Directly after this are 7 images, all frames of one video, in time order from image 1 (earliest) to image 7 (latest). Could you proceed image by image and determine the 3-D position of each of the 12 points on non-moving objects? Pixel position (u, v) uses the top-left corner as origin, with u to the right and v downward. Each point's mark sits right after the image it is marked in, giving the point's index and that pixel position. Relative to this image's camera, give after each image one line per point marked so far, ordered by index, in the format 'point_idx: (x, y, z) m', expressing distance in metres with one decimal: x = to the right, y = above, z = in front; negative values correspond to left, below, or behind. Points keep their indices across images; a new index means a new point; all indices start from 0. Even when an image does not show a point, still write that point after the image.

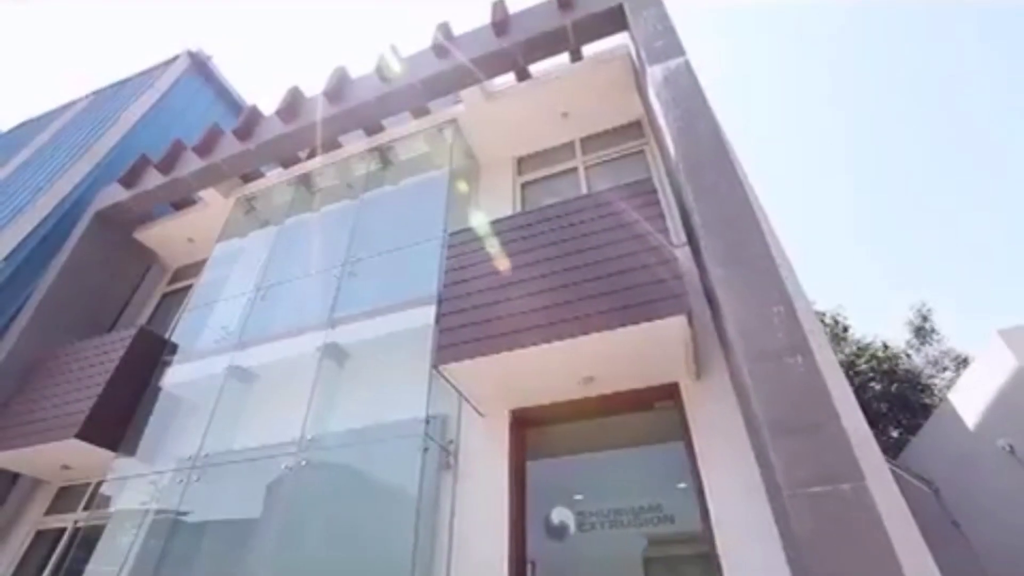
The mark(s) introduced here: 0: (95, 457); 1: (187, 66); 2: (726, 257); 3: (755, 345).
0: (-3.5, -1.4, +4.6) m
1: (-4.6, +3.1, +7.7) m
2: (+1.2, +0.2, +3.1) m
3: (+1.2, -0.3, +2.7) m
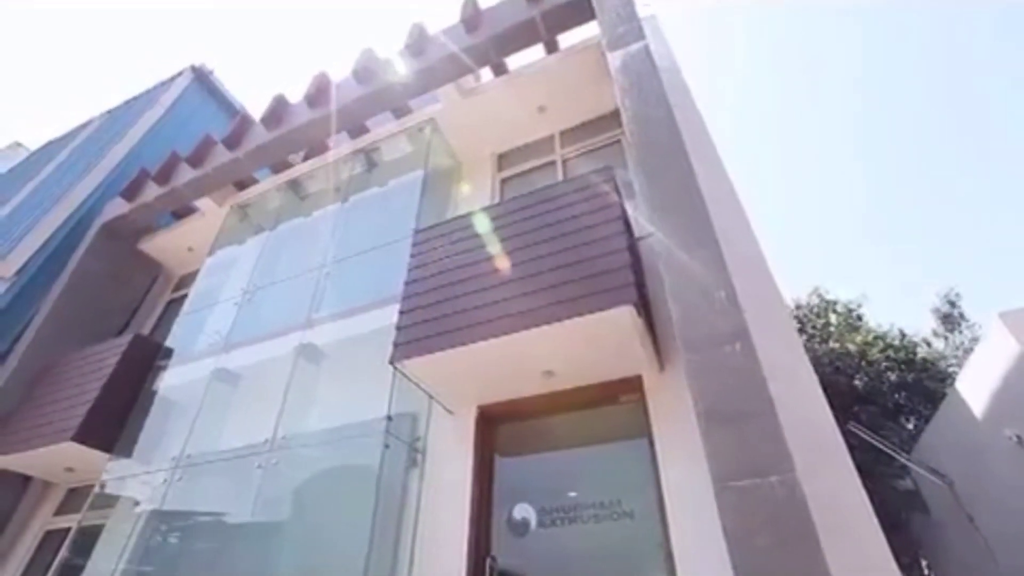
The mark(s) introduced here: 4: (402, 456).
0: (-3.7, -1.5, +4.8) m
1: (-4.7, +3.0, +7.9) m
2: (+0.9, +0.2, +3.0) m
3: (+0.9, -0.2, +2.6) m
4: (-0.8, -1.2, +3.8) m
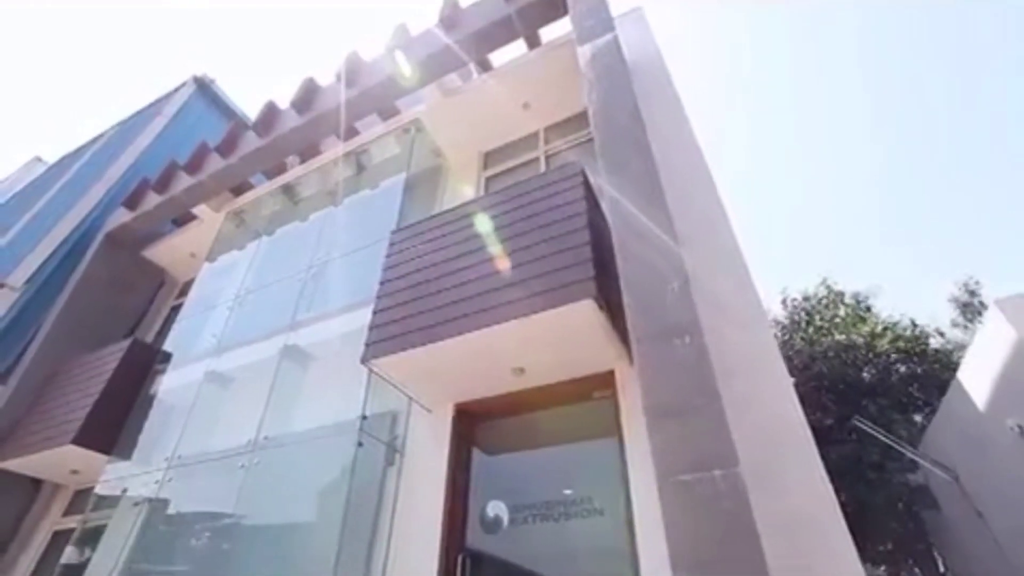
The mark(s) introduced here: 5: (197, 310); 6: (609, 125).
0: (-3.8, -1.6, +5.0) m
1: (-4.8, +2.9, +8.1) m
2: (+0.6, +0.3, +2.9) m
3: (+0.6, -0.2, +2.6) m
4: (-0.9, -1.2, +3.8) m
5: (-3.2, -0.2, +5.6) m
6: (+0.6, +1.0, +3.5) m
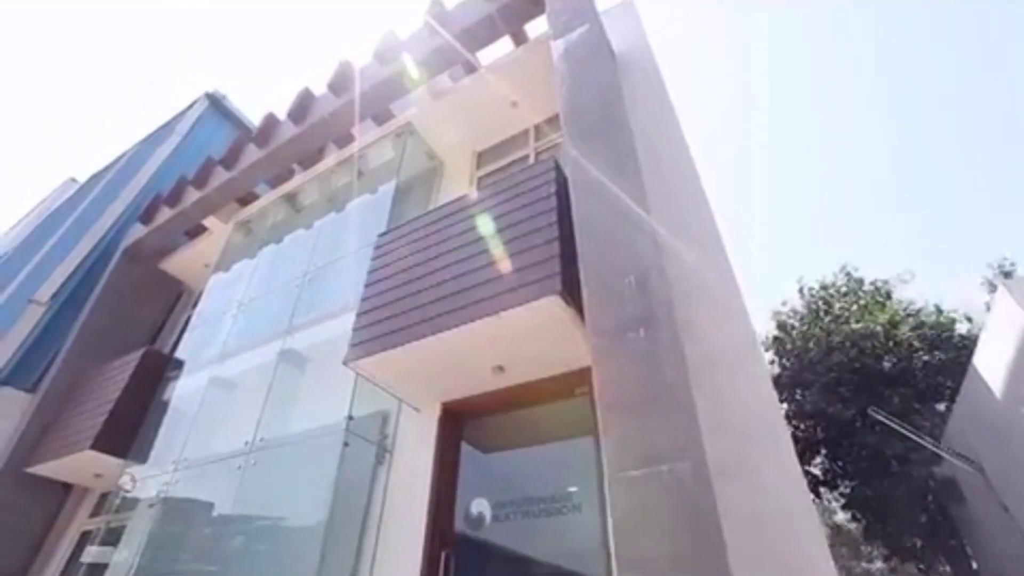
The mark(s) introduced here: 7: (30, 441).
0: (-3.8, -1.7, +5.2) m
1: (-4.7, +2.8, +8.4) m
2: (+0.4, +0.3, +2.9) m
3: (+0.4, -0.2, +2.6) m
4: (-1.0, -1.2, +3.9) m
5: (-3.3, -0.3, +5.8) m
6: (+0.4, +1.1, +3.5) m
7: (-4.9, -1.5, +5.5) m
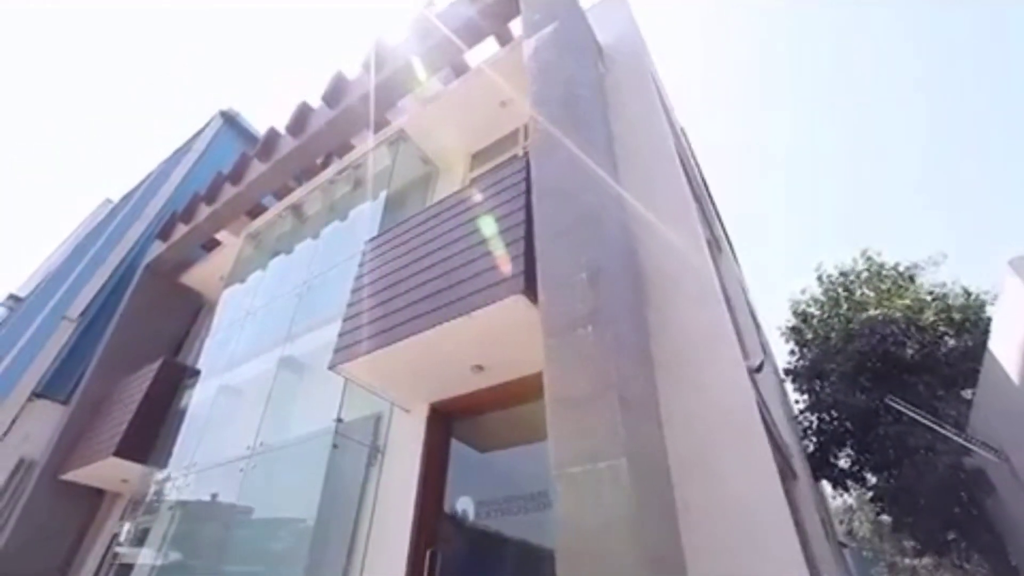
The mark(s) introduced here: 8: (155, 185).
0: (-3.7, -1.8, +5.5) m
1: (-4.7, +2.6, +8.8) m
2: (+0.2, +0.3, +2.9) m
3: (+0.2, -0.2, +2.6) m
4: (-1.1, -1.2, +4.0) m
5: (-3.2, -0.4, +6.1) m
6: (+0.2, +1.1, +3.5) m
7: (-4.8, -1.7, +5.8) m
8: (-5.3, +1.6, +8.2) m
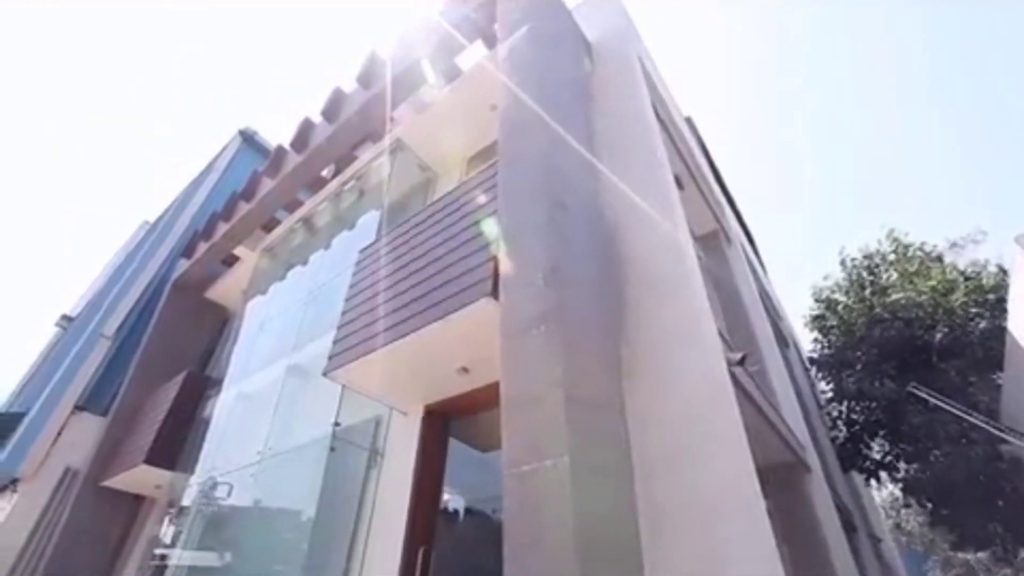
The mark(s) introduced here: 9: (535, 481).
0: (-3.6, -2.0, +5.8) m
1: (-4.5, +2.4, +9.1) m
2: (0.0, +0.3, +3.0) m
3: (0.0, -0.2, +2.6) m
4: (-1.1, -1.3, +4.1) m
5: (-3.1, -0.6, +6.3) m
6: (0.0, +1.1, +3.5) m
7: (-4.7, -2.0, +6.2) m
8: (-5.2, +1.3, +8.6) m
9: (+0.1, -0.7, +2.1) m
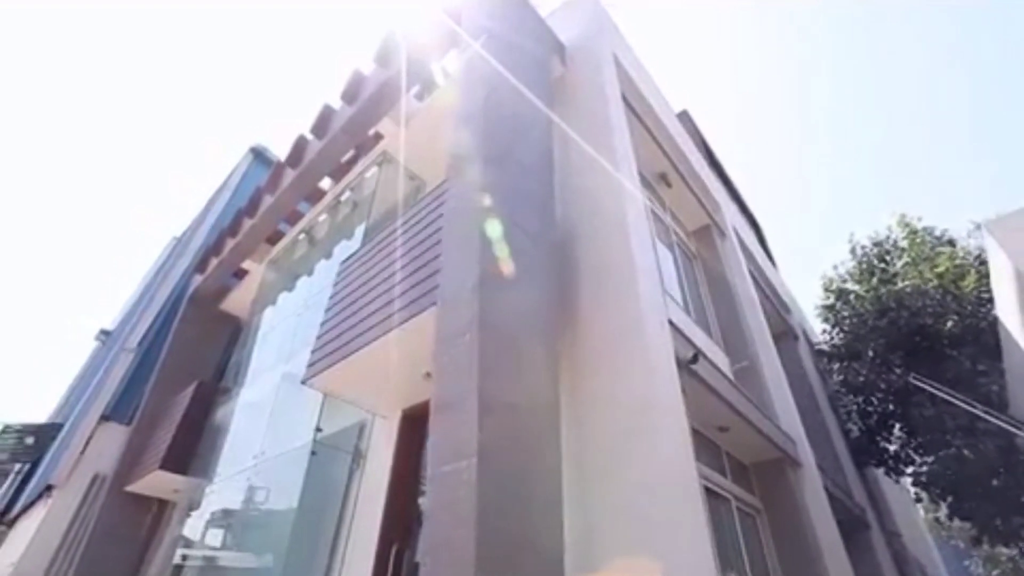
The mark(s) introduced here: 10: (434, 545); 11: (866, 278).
0: (-3.7, -2.2, +6.1) m
1: (-4.5, +2.2, +9.5) m
2: (-0.3, +0.3, +3.0) m
3: (-0.3, -0.2, +2.7) m
4: (-1.3, -1.4, +4.2) m
5: (-3.2, -0.7, +6.6) m
6: (-0.3, +1.0, +3.6) m
7: (-4.7, -2.2, +6.6) m
8: (-5.1, +1.1, +9.0) m
9: (-0.2, -0.8, +2.2) m
10: (-0.3, -1.0, +2.1) m
11: (+5.1, +0.1, +7.8) m
